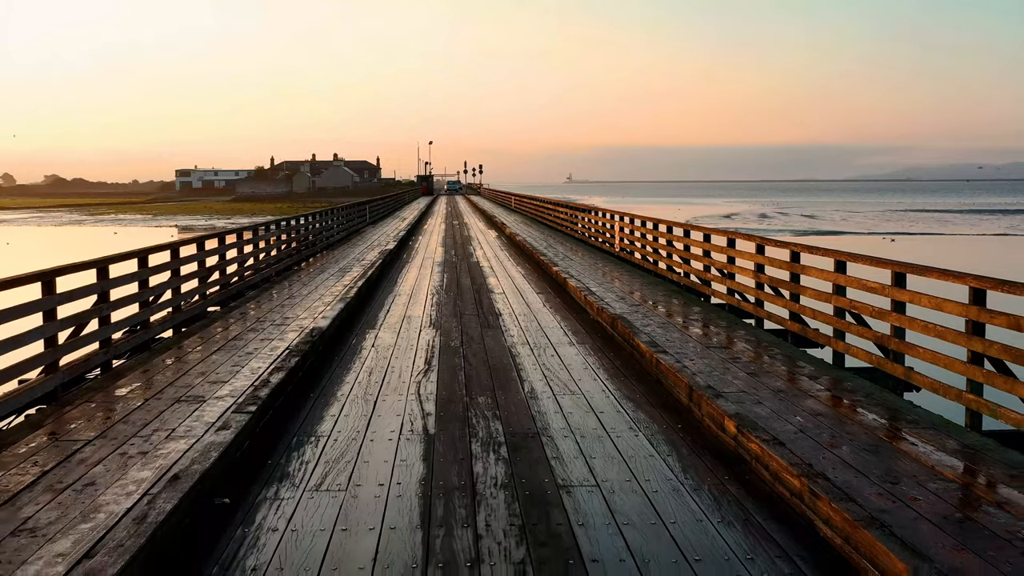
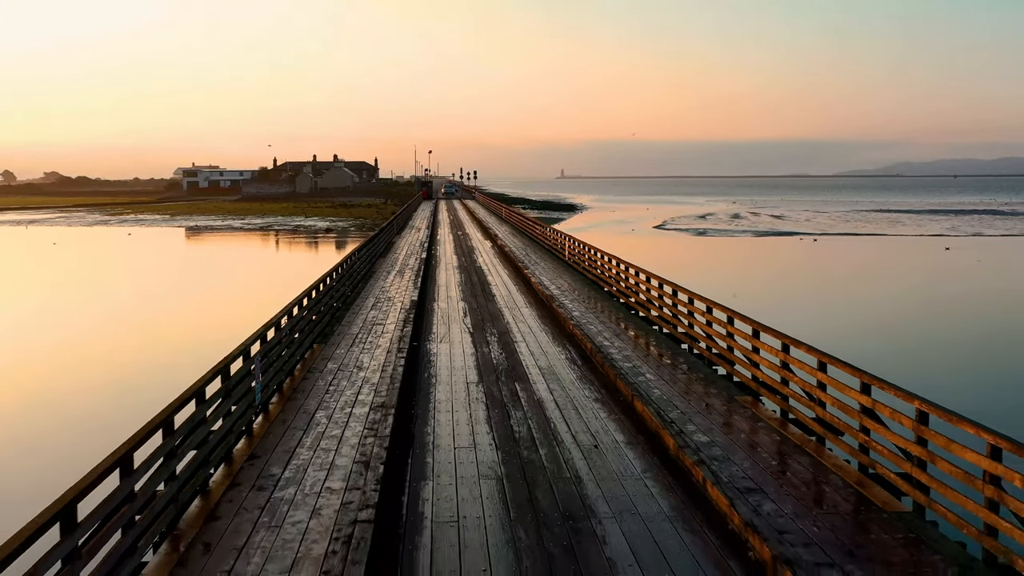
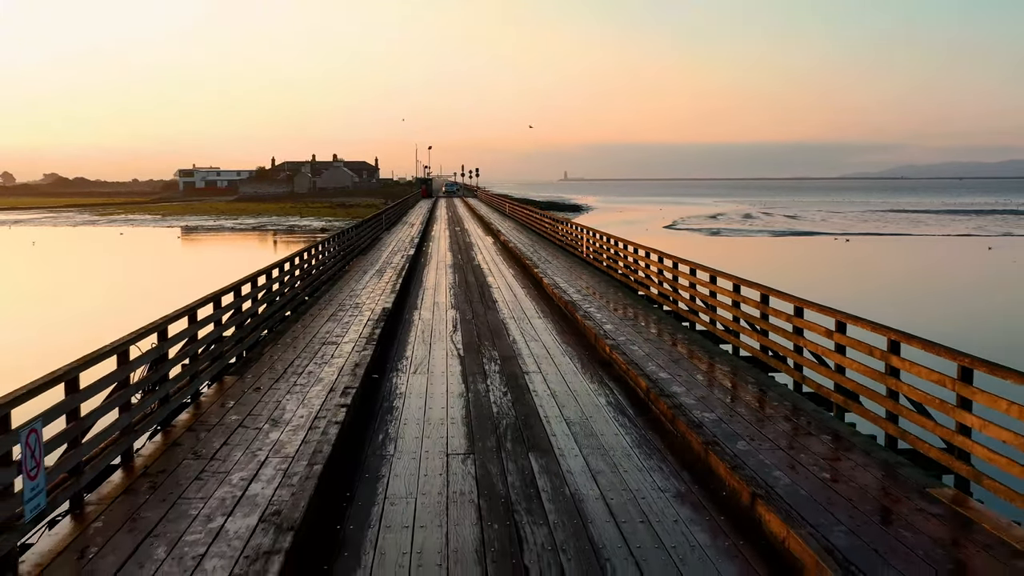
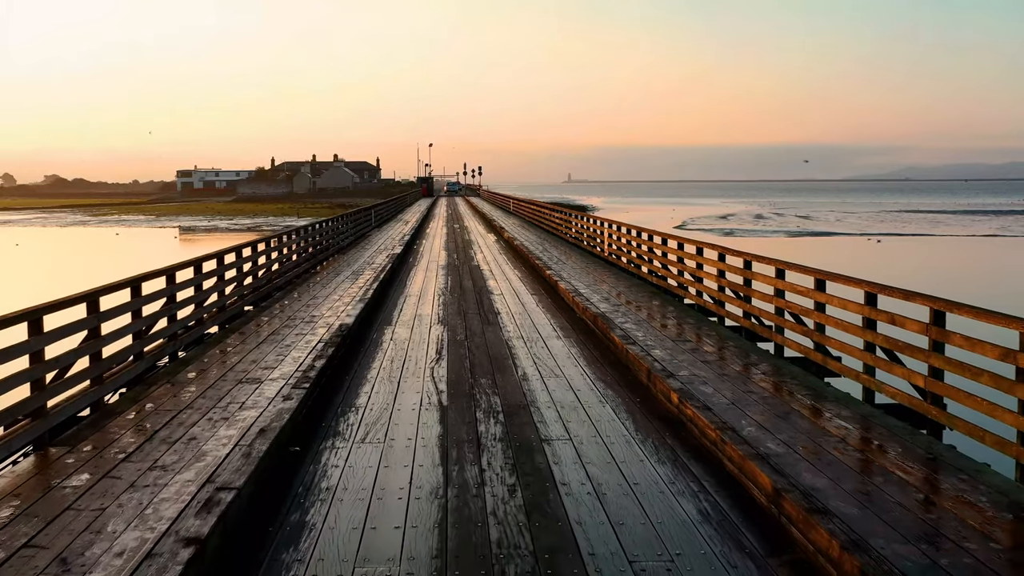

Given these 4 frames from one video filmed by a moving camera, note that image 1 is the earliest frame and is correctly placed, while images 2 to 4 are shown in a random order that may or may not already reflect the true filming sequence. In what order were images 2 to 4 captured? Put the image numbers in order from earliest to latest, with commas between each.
4, 3, 2
